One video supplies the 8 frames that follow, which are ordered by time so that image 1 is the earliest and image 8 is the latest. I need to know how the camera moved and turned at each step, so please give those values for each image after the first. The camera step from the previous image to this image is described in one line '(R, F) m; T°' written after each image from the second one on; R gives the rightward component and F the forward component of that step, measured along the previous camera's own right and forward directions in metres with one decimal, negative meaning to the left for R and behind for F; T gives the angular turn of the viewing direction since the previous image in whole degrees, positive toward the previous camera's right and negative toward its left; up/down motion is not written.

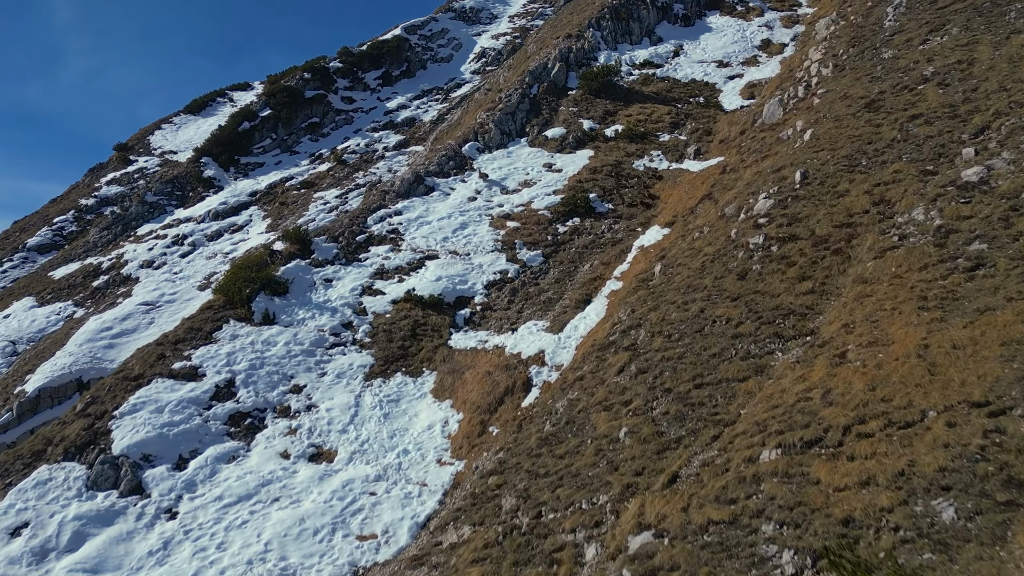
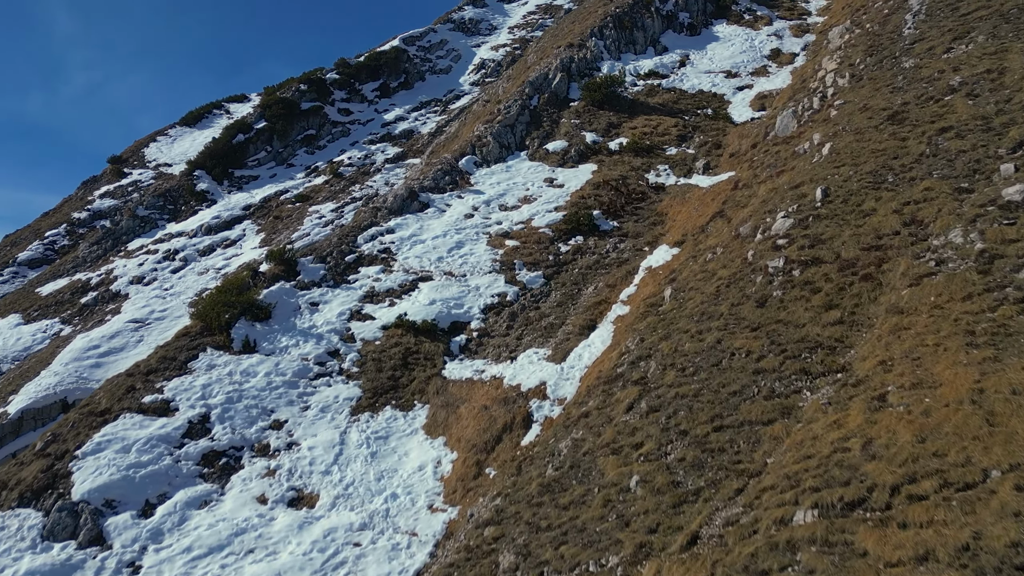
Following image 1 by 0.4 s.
(0.0, +1.6) m; 0°
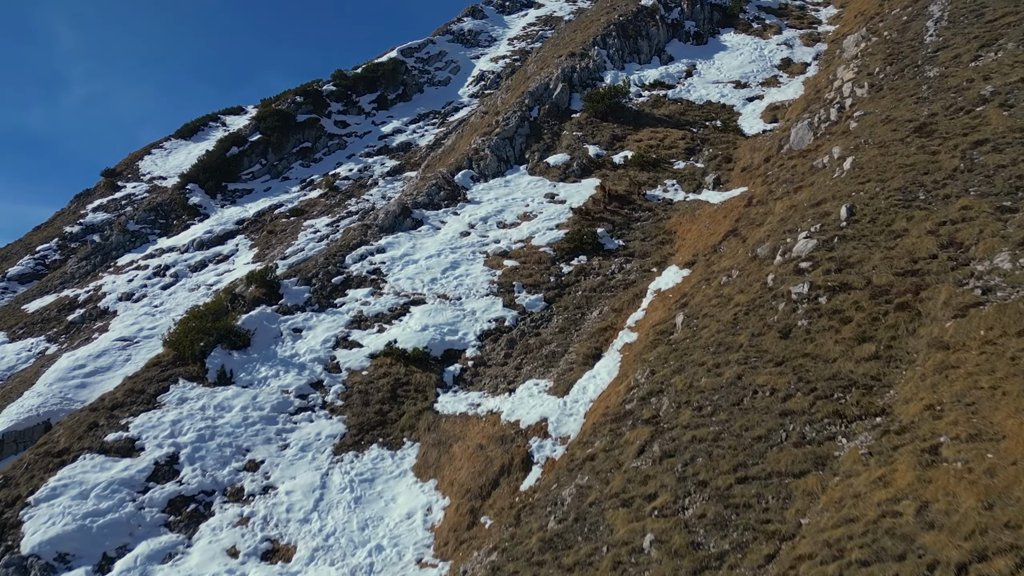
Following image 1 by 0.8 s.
(0.0, +1.6) m; 0°
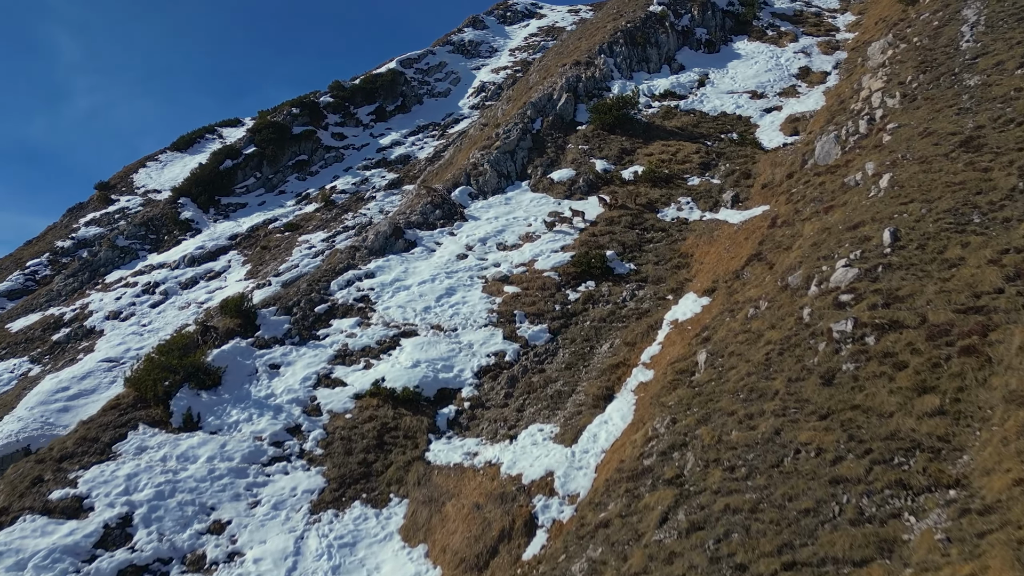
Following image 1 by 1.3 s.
(0.0, +2.1) m; 0°
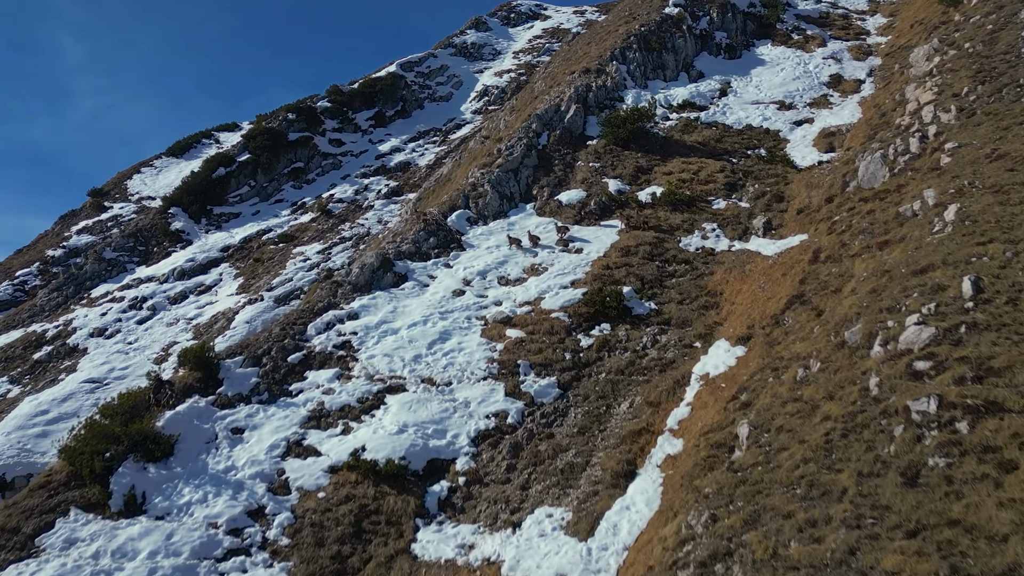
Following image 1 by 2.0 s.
(0.0, +2.7) m; 0°
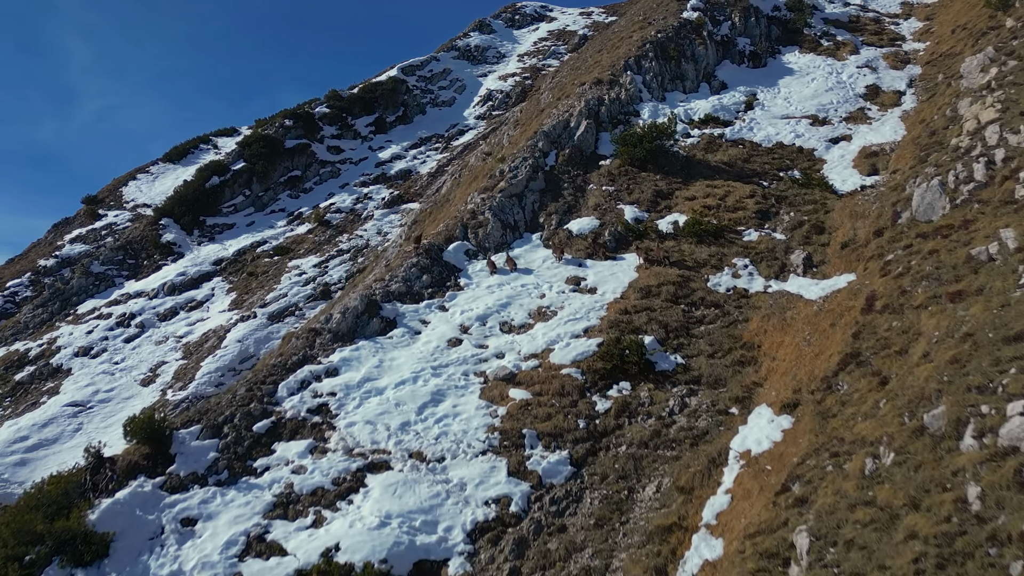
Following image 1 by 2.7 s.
(0.0, +2.6) m; 0°
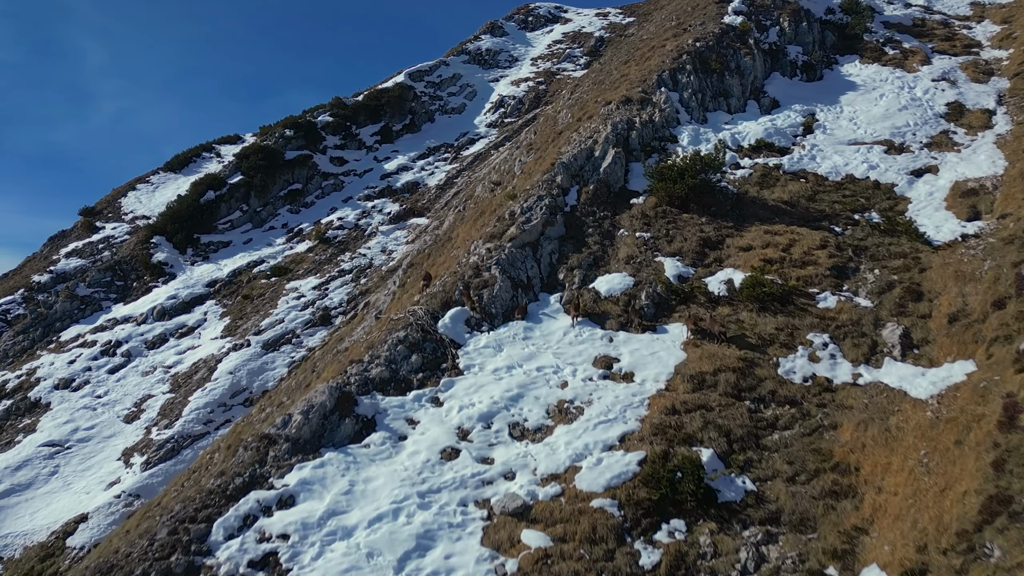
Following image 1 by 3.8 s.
(0.0, +4.1) m; -1°
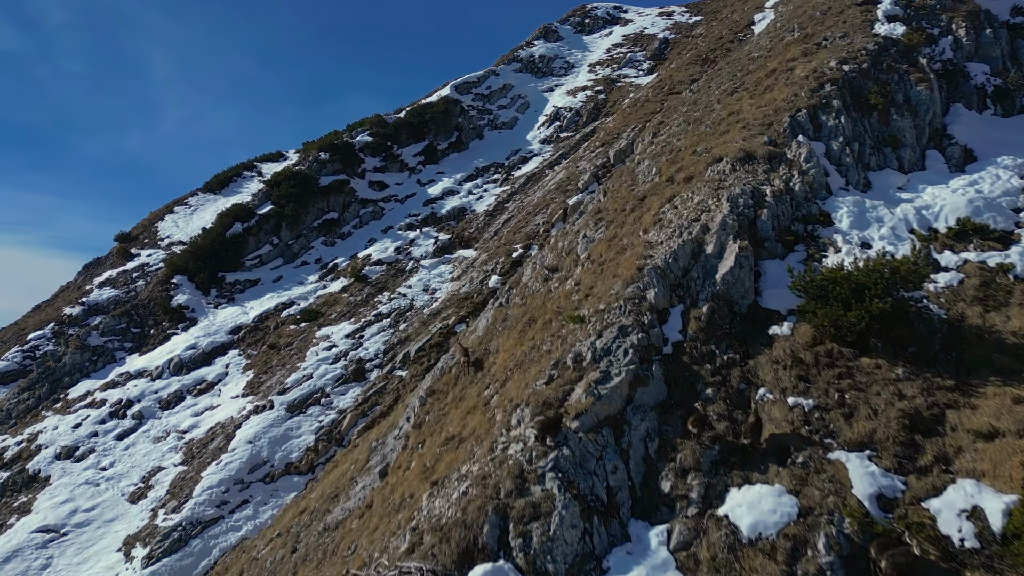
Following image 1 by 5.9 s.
(-0.1, +7.2) m; -4°
